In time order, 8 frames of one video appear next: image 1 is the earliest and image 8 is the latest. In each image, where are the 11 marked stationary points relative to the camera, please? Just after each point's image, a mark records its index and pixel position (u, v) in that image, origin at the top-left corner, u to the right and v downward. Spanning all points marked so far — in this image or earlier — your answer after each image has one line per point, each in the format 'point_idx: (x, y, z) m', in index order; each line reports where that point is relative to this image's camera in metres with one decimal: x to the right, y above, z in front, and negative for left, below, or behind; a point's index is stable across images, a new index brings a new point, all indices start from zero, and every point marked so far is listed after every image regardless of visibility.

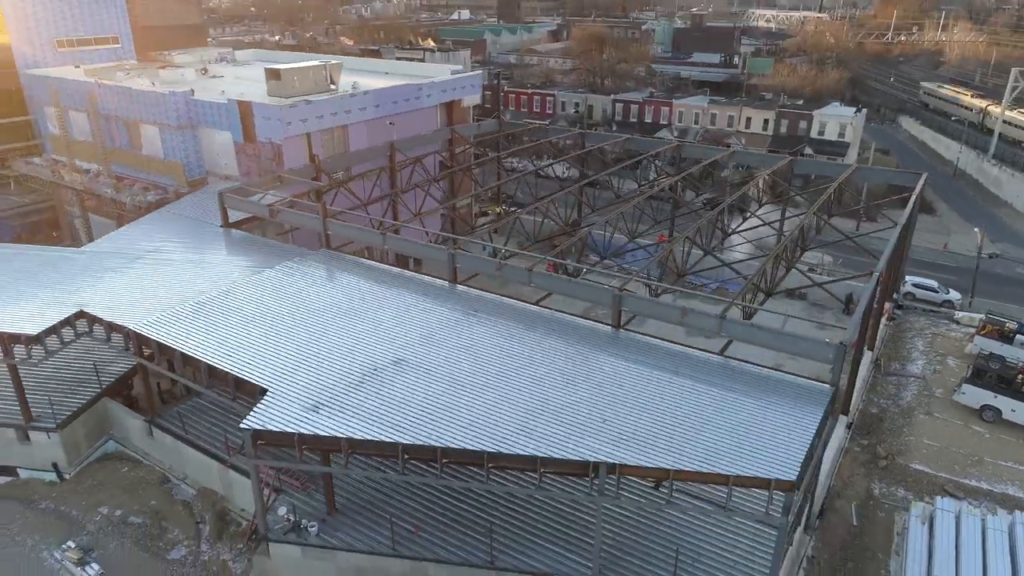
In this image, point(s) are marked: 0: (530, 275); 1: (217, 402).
0: (+0.5, +0.4, +18.6) m
1: (-7.7, -3.0, +18.9) m
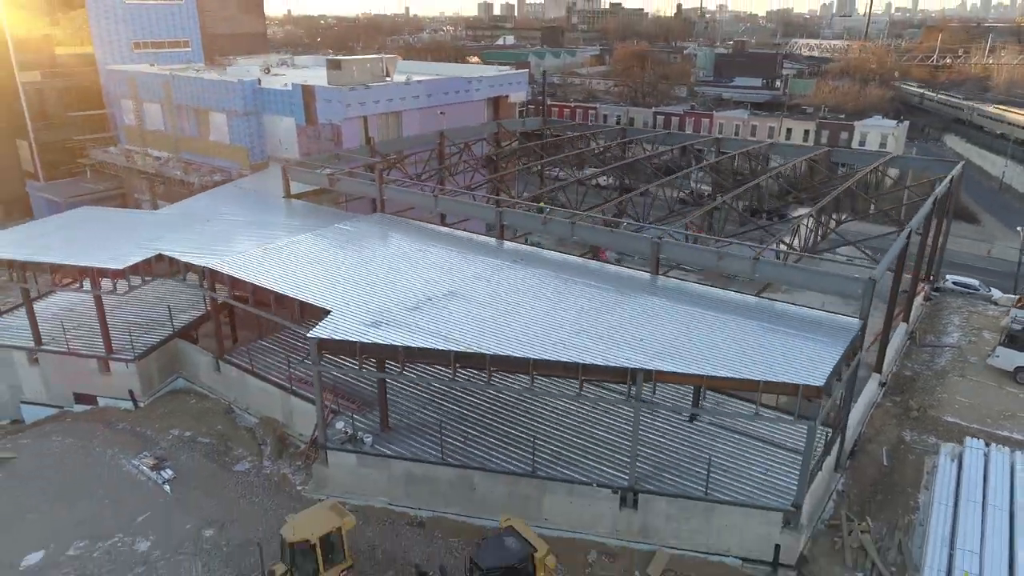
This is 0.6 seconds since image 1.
0: (+1.7, +1.7, +19.8) m
1: (-6.6, -1.6, +20.4) m
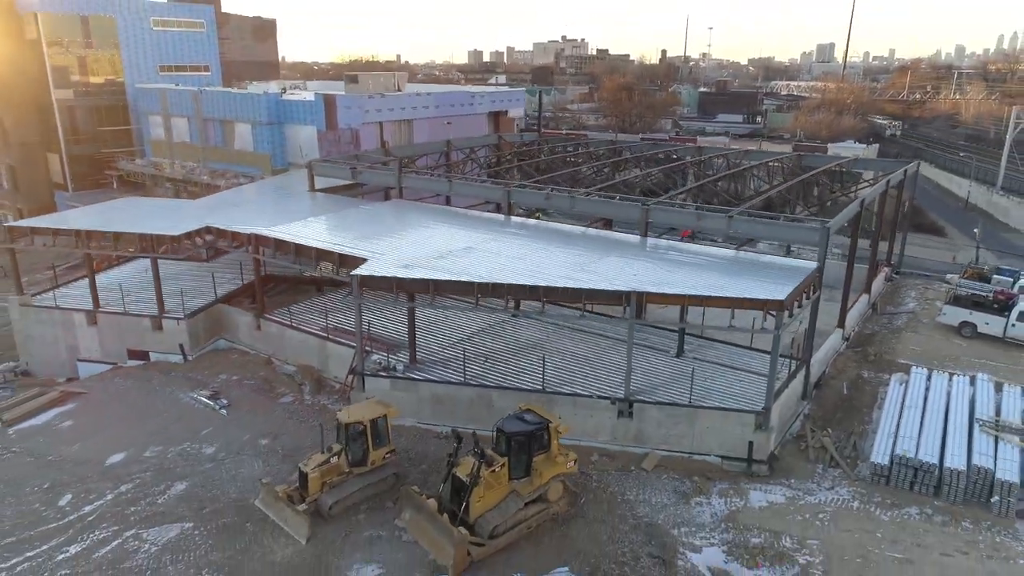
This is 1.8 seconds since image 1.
0: (+1.9, +2.8, +22.6) m
1: (-6.3, -0.5, +22.9) m
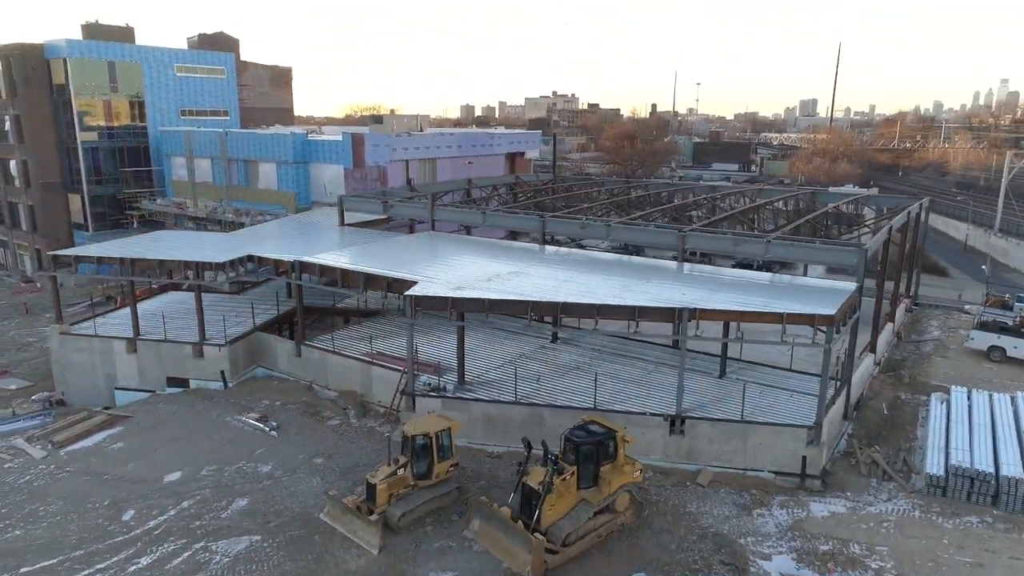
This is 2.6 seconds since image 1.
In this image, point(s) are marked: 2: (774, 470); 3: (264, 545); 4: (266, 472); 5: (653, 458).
0: (+3.1, +1.9, +23.2) m
1: (-5.1, -1.4, +23.2) m
2: (+6.2, -4.3, +16.8) m
3: (-4.7, -4.9, +13.7) m
4: (-5.7, -4.3, +16.5) m
5: (+3.4, -4.1, +17.4) m
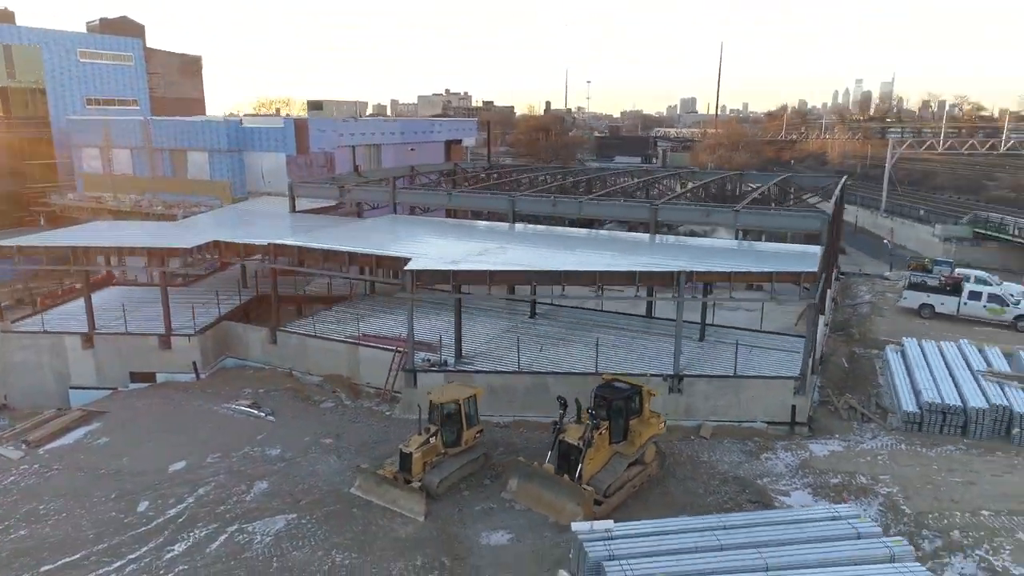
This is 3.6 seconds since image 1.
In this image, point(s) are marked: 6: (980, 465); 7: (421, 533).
0: (+2.2, +2.7, +23.9) m
1: (-5.8, -0.9, +22.6) m
2: (+6.4, -3.3, +18.0) m
3: (-3.9, -4.4, +13.3) m
4: (-5.3, -3.7, +16.0) m
5: (+3.6, -3.3, +18.2) m
6: (+10.0, -3.8, +15.2) m
7: (-1.6, -4.4, +12.9) m
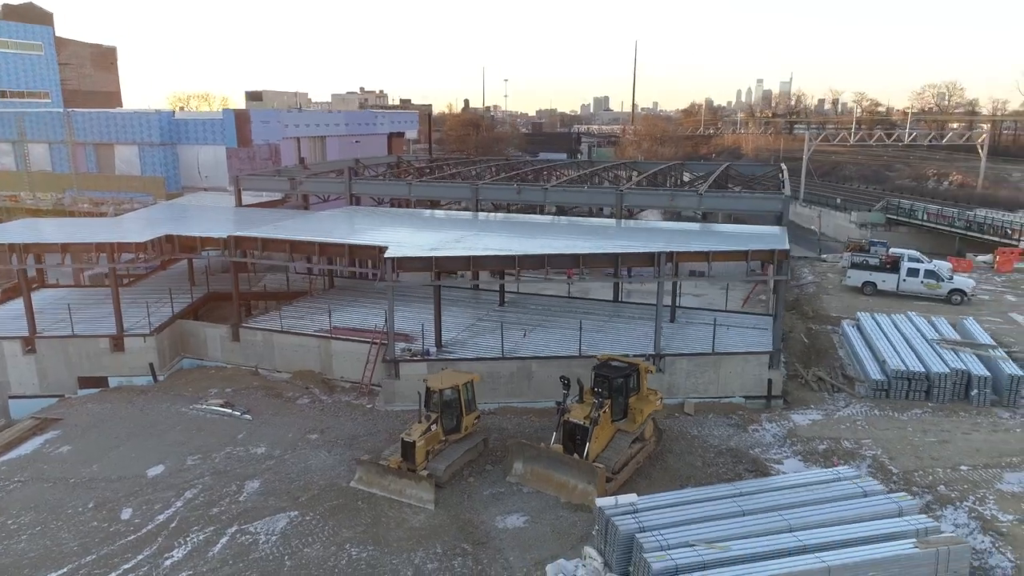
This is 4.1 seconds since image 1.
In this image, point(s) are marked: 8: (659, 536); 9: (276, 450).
0: (+1.1, +3.2, +23.9) m
1: (-6.7, -0.7, +21.8) m
2: (+6.0, -2.8, +18.5) m
3: (-3.7, -4.1, +12.7) m
4: (-5.3, -3.5, +15.3) m
5: (+3.2, -2.8, +18.4) m
6: (+9.9, -3.1, +16.2) m
7: (-1.4, -4.1, +12.6) m
8: (+2.2, -3.7, +10.6) m
9: (-5.1, -3.5, +15.4) m
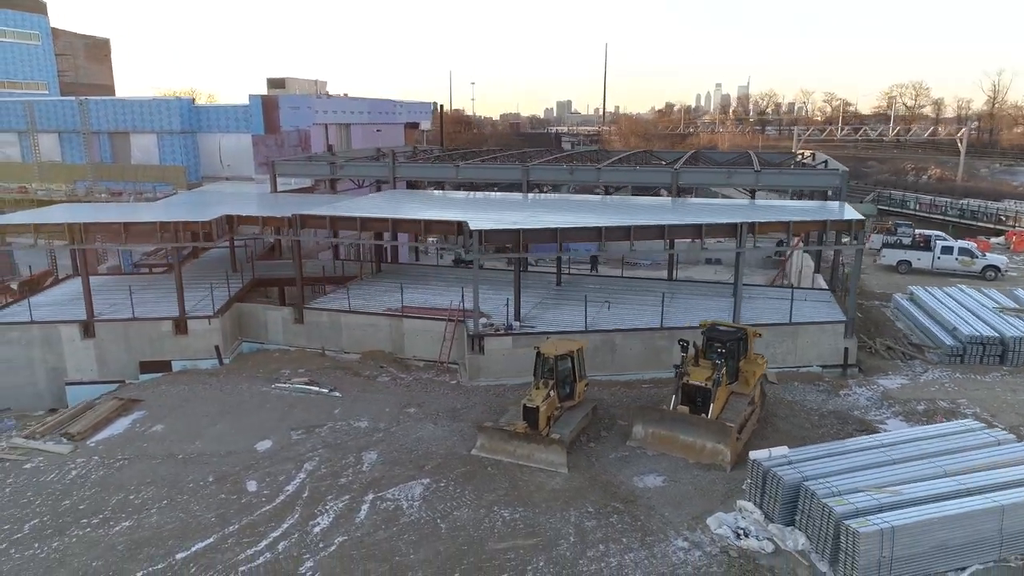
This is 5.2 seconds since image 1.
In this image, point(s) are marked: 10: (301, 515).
0: (+2.8, +3.8, +23.9) m
1: (-4.7, -0.1, +21.4) m
2: (+8.1, -2.0, +18.7) m
3: (-1.2, -3.4, +12.5) m
4: (-3.1, -2.9, +14.9) m
5: (+5.4, -2.1, +18.5) m
6: (+12.1, -2.3, +16.6) m
7: (+1.1, -3.4, +12.5) m
8: (+4.7, -2.9, +10.7) m
9: (-2.8, -2.9, +15.1) m
10: (-3.4, -3.7, +11.6) m
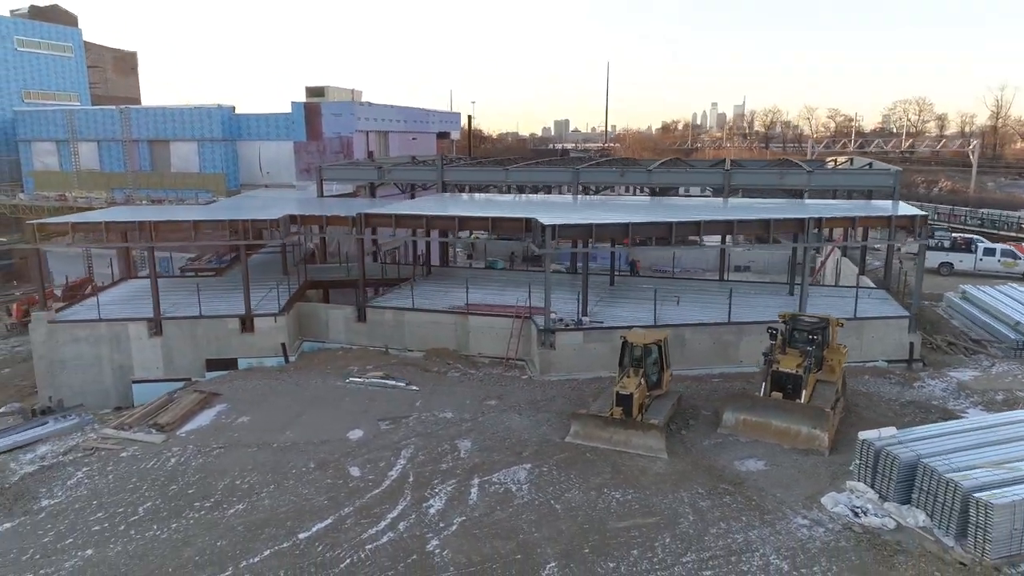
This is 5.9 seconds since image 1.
0: (+4.6, +3.8, +24.1) m
1: (-3.0, -0.1, +21.5) m
2: (+9.9, -1.9, +18.8) m
3: (+0.6, -3.2, +12.5) m
4: (-1.3, -2.7, +15.0) m
5: (+7.1, -2.0, +18.6) m
6: (+13.9, -2.1, +16.7) m
7: (+2.9, -3.1, +12.5) m
8: (+6.5, -2.6, +10.7) m
9: (-1.0, -2.7, +15.1) m
10: (-1.6, -3.4, +11.6) m
